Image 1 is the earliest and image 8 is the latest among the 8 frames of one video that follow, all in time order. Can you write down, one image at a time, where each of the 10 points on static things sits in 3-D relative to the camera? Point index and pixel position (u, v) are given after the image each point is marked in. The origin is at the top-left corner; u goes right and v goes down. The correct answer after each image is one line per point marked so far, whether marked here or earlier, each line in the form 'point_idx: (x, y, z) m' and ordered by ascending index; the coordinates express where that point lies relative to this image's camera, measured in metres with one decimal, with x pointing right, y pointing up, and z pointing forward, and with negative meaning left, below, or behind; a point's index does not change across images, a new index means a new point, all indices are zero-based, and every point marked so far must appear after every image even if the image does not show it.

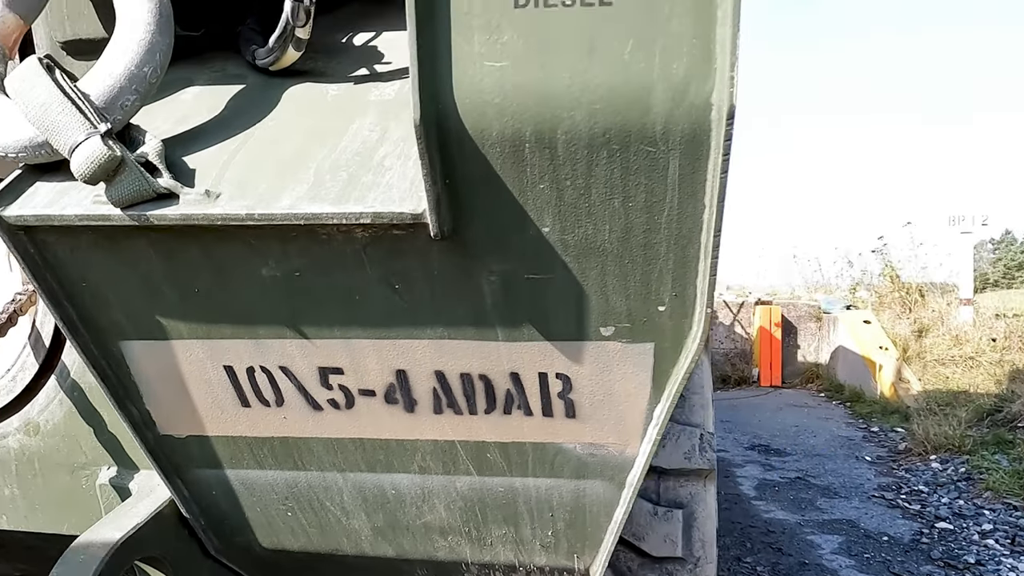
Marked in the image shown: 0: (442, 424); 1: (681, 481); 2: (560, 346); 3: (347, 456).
0: (-0.1, -0.1, +0.7) m
1: (+0.3, -0.3, +1.3) m
2: (0.0, 0.0, +0.7) m
3: (-0.2, -0.2, +0.8) m
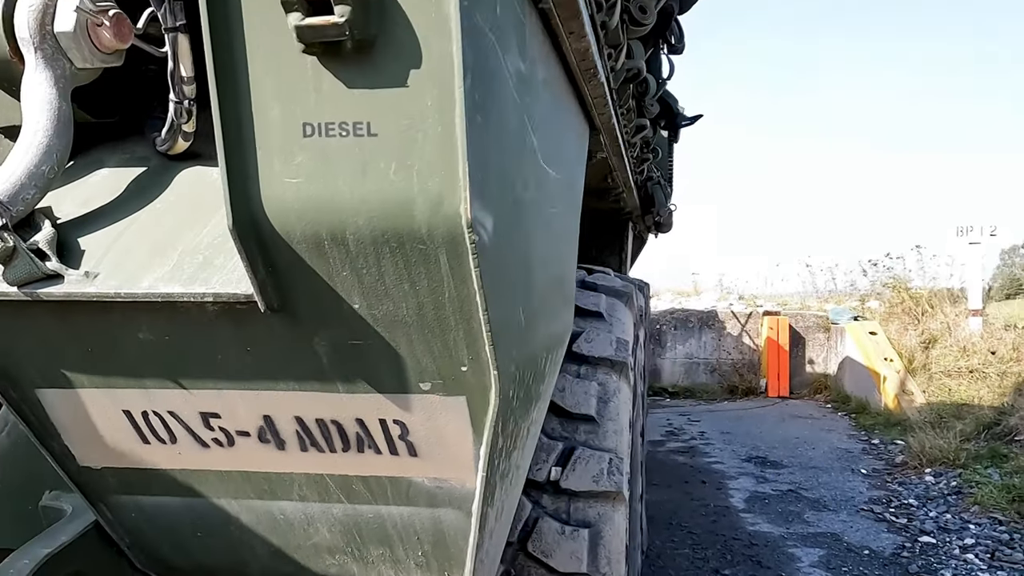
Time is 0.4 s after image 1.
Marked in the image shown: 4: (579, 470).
0: (-0.2, -0.2, +0.9) m
1: (+0.1, -0.4, +1.4) m
2: (-0.1, -0.1, +0.8) m
3: (-0.3, -0.2, +0.9) m
4: (+0.1, -0.3, +1.4) m
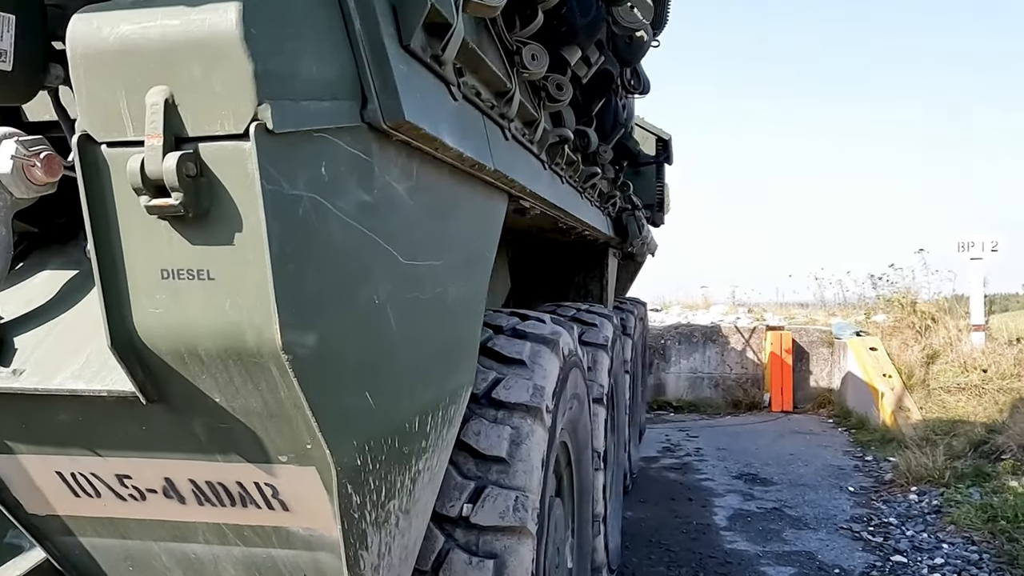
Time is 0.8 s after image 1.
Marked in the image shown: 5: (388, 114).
0: (-0.4, -0.3, +1.1) m
1: (0.0, -0.5, +1.6) m
2: (-0.3, -0.2, +1.0) m
3: (-0.5, -0.4, +1.1) m
4: (0.0, -0.5, +1.6) m
5: (-0.2, +0.2, +1.0) m
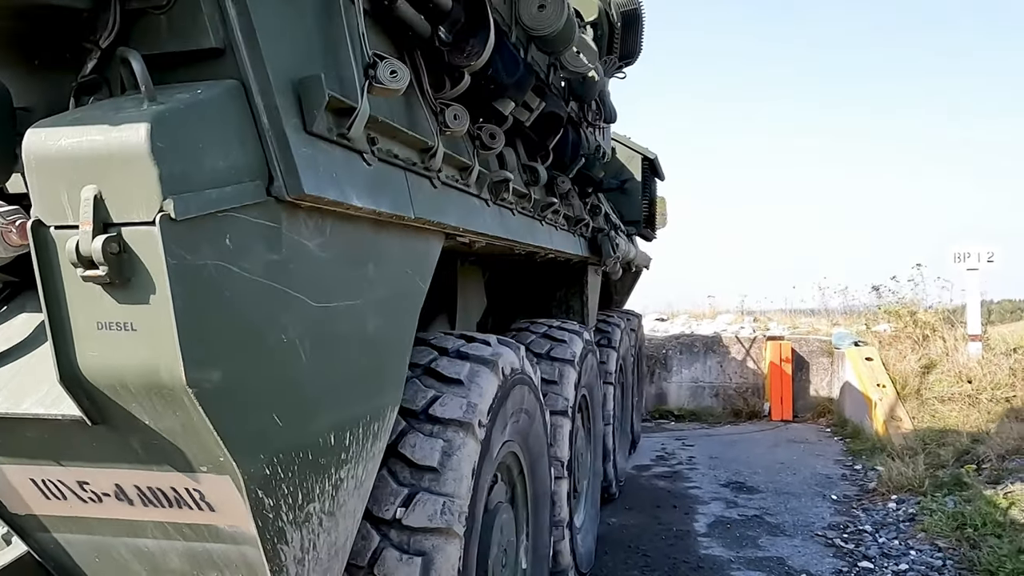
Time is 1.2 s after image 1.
0: (-0.6, -0.4, +1.3) m
1: (-0.2, -0.6, +1.8) m
2: (-0.5, -0.3, +1.2) m
3: (-0.7, -0.4, +1.4) m
4: (-0.2, -0.5, +1.8) m
5: (-0.3, +0.2, +1.2) m
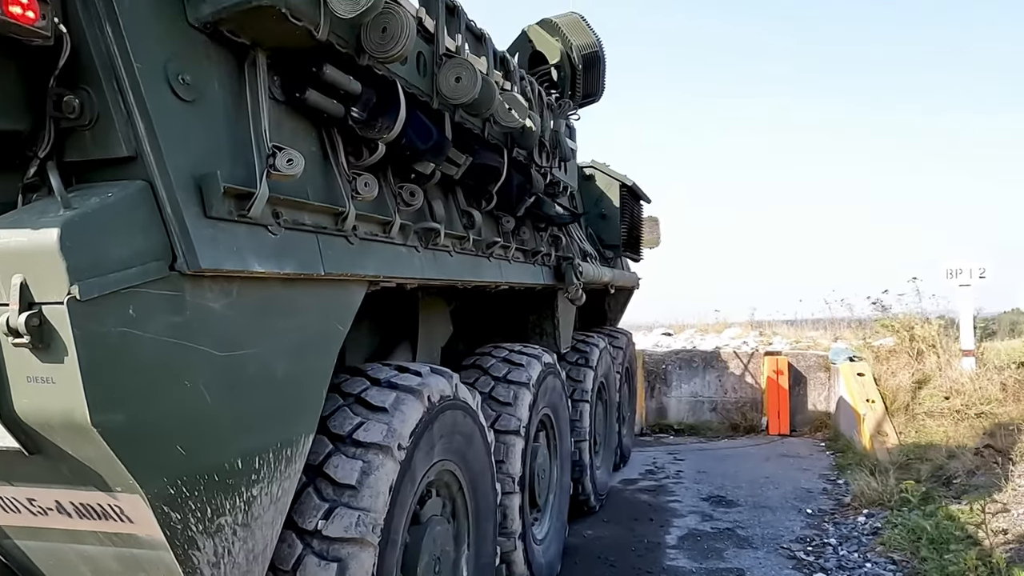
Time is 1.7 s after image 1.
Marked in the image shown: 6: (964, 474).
0: (-0.9, -0.5, +1.6) m
1: (-0.5, -0.7, +2.1) m
2: (-0.8, -0.4, +1.5) m
3: (-1.0, -0.5, +1.7) m
4: (-0.5, -0.6, +2.1) m
5: (-0.6, 0.0, +1.5) m
6: (+3.3, -1.4, +5.6) m
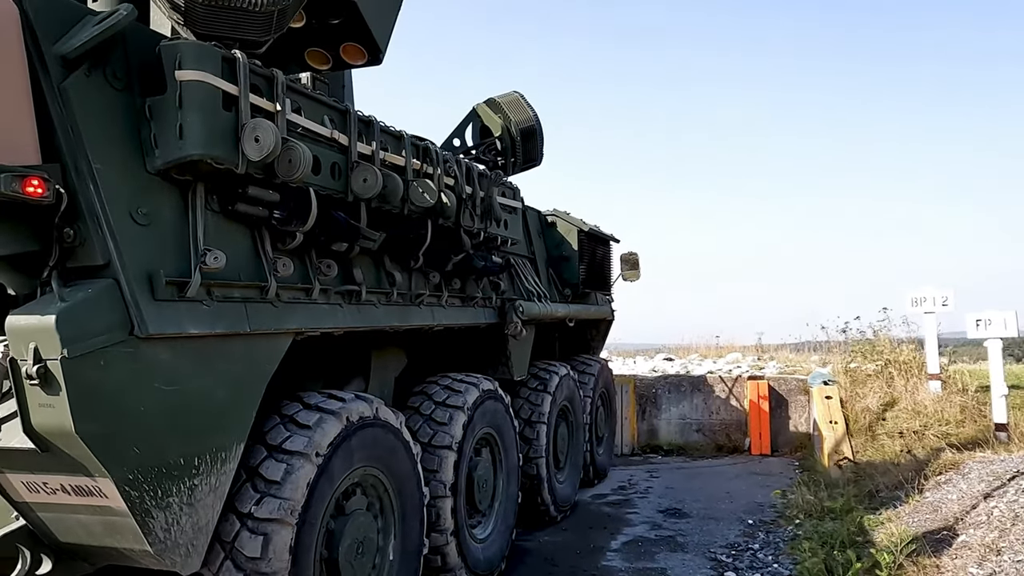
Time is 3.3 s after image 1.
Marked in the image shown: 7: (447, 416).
0: (-1.4, -0.7, +2.5) m
1: (-0.9, -0.9, +2.9) m
2: (-1.3, -0.6, +2.4) m
3: (-1.5, -0.7, +2.5) m
4: (-1.0, -0.8, +2.9) m
5: (-1.2, -0.1, +2.4) m
6: (+3.0, -1.6, +6.1) m
7: (-0.4, -0.8, +4.5) m
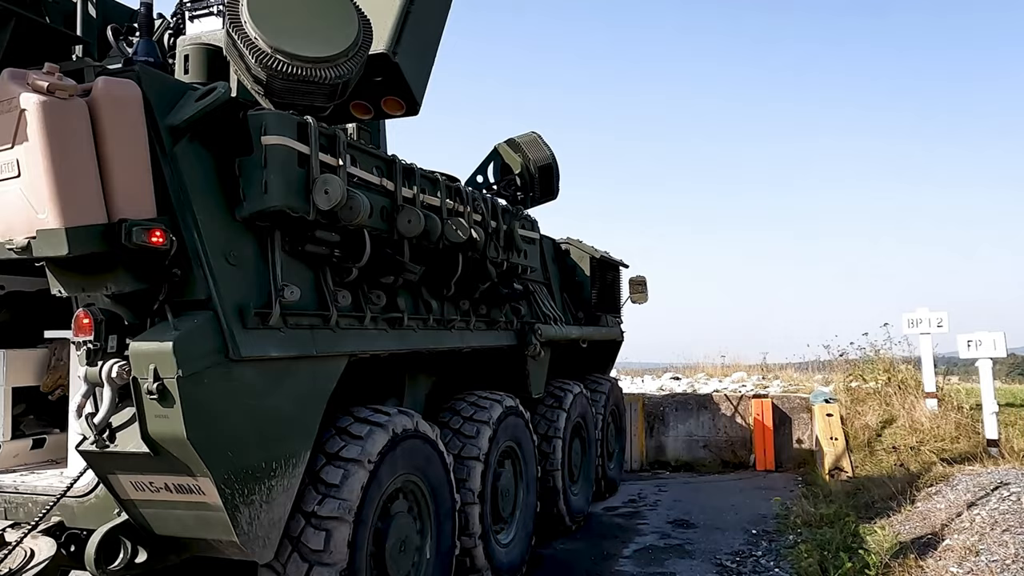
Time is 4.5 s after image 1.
0: (-1.3, -0.8, +2.9) m
1: (-0.8, -1.0, +3.4) m
2: (-1.2, -0.7, +2.8) m
3: (-1.4, -0.8, +3.0) m
4: (-0.8, -1.0, +3.4) m
5: (-1.0, -0.2, +2.8) m
6: (+3.2, -1.8, +6.5) m
7: (-0.2, -0.9, +4.9) m
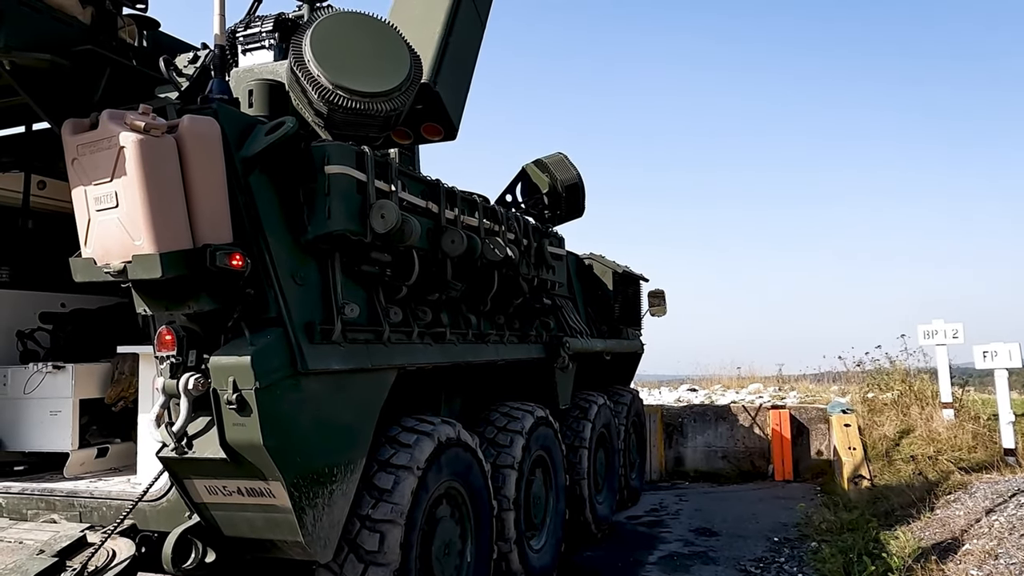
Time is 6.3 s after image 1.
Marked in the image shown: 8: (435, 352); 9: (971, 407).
0: (-1.1, -0.9, +3.2) m
1: (-0.6, -1.1, +3.6) m
2: (-1.0, -0.8, +3.1) m
3: (-1.2, -0.9, +3.2) m
4: (-0.6, -1.1, +3.6) m
5: (-0.8, -0.3, +3.1) m
6: (+3.4, -1.9, +6.7) m
7: (0.0, -1.0, +5.1) m
8: (-0.4, -0.4, +4.1) m
9: (+5.7, -1.5, +9.5) m
